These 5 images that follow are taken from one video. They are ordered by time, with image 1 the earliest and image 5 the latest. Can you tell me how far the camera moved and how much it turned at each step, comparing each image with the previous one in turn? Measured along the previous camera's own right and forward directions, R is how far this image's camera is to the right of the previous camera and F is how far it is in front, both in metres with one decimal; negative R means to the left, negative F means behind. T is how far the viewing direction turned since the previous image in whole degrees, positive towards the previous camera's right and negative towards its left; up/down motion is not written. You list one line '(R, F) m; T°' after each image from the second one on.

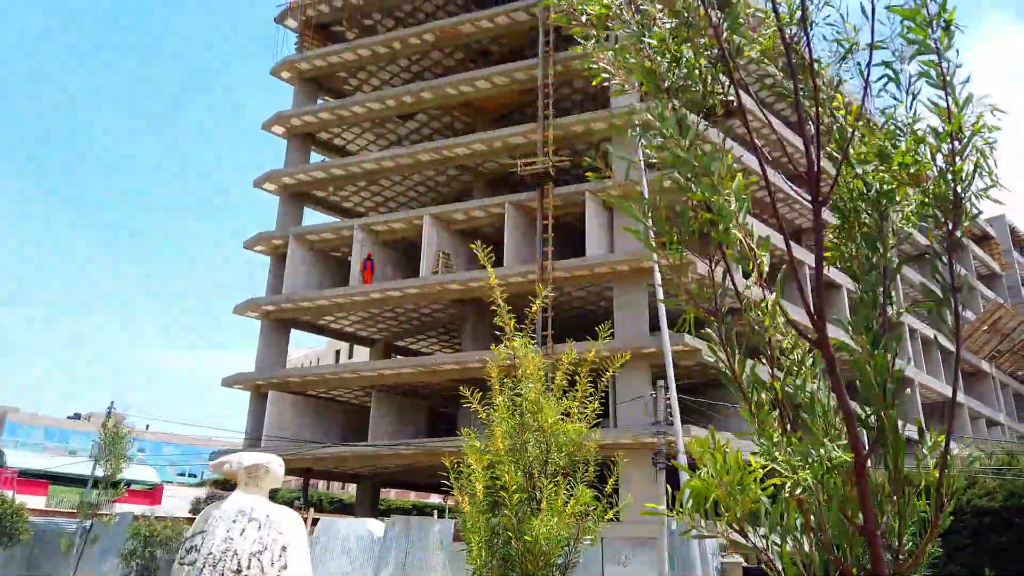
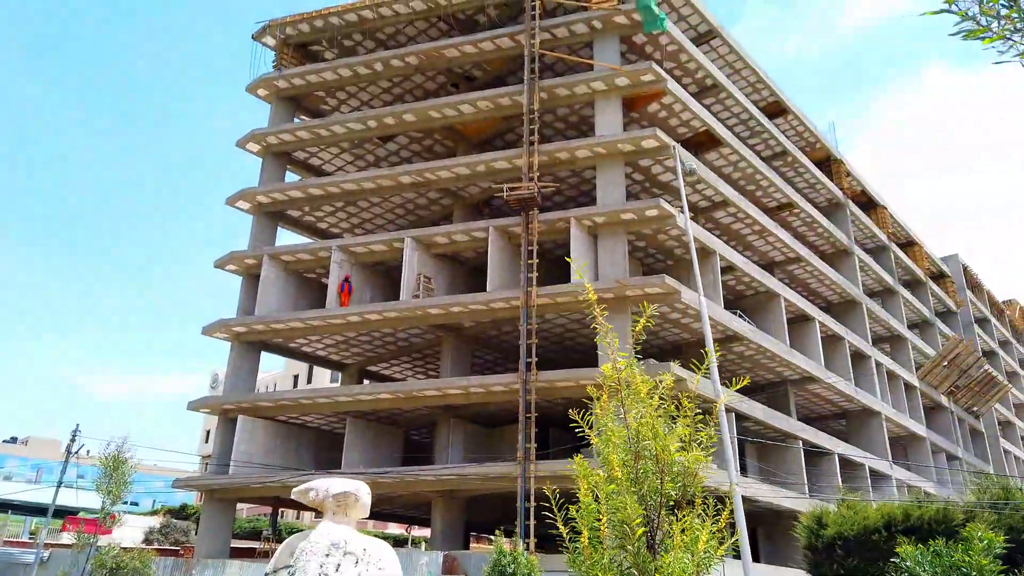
(-1.1, +0.4) m; +3°
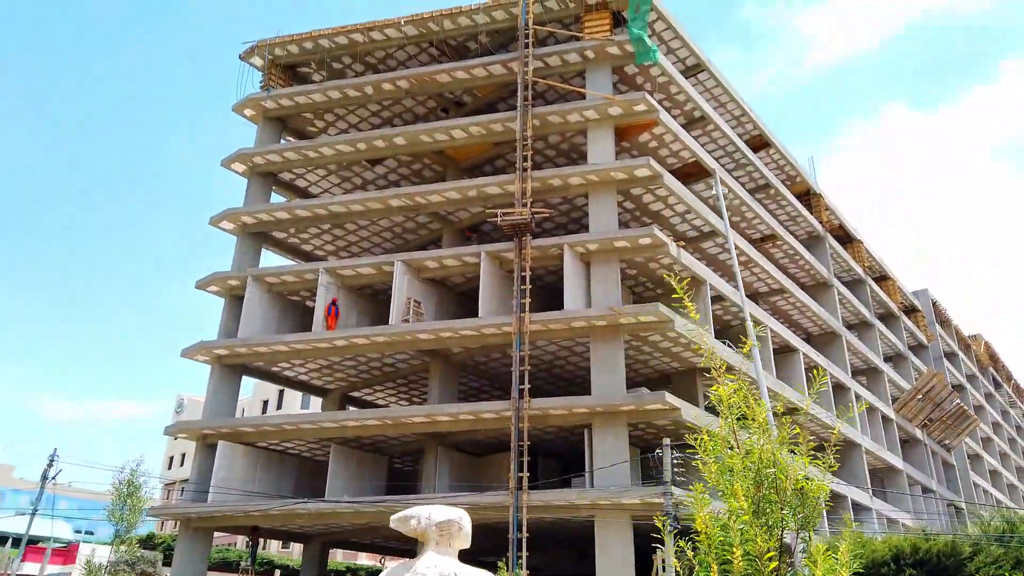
(-1.0, +0.3) m; +2°
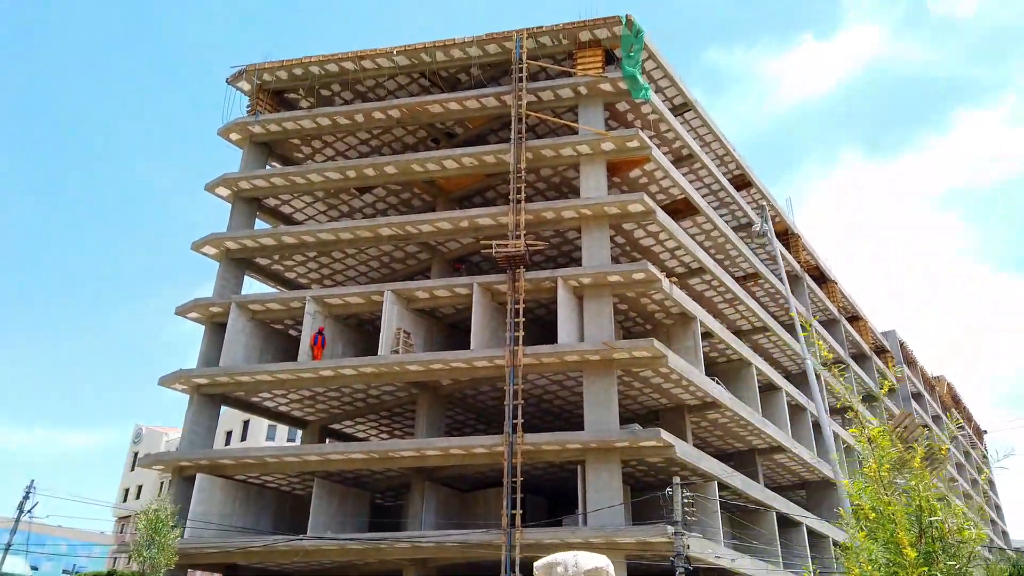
(-1.1, +0.3) m; +3°
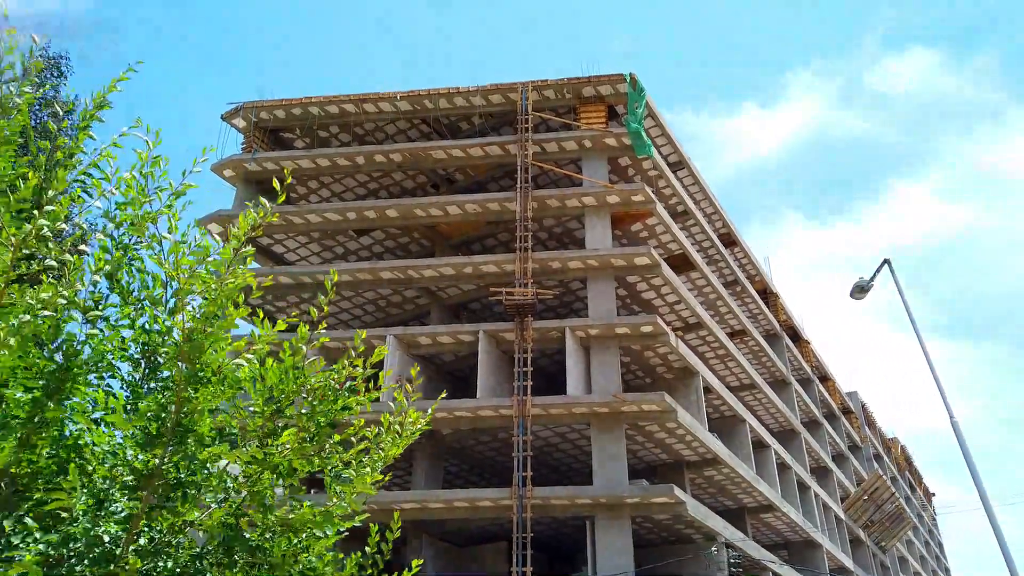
(-2.3, +0.5) m; +4°
